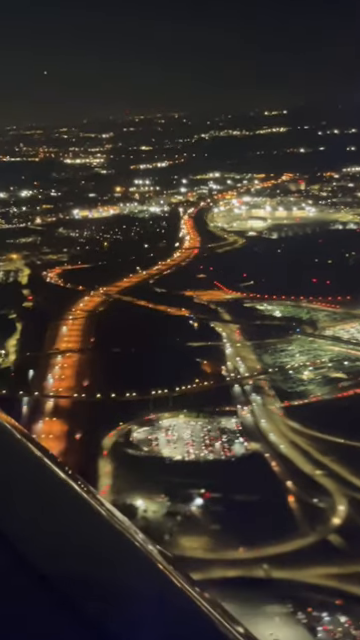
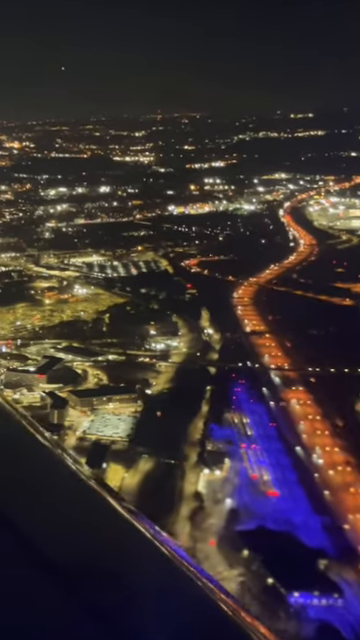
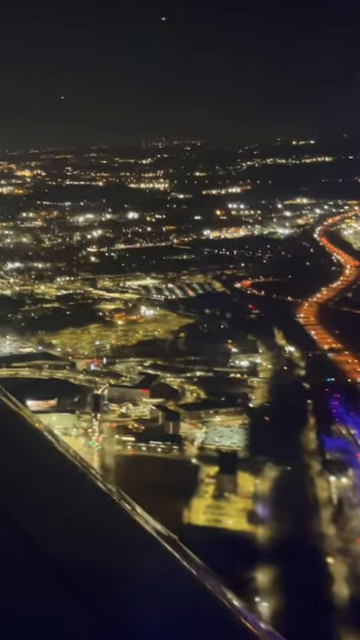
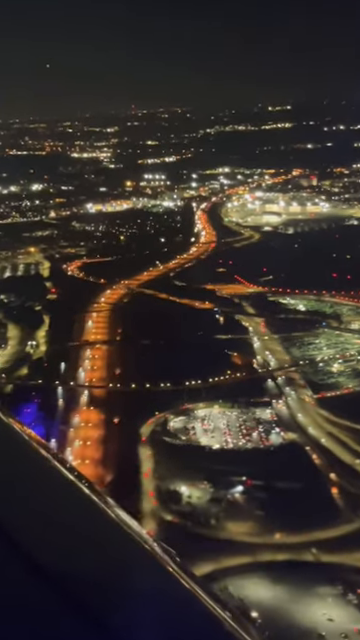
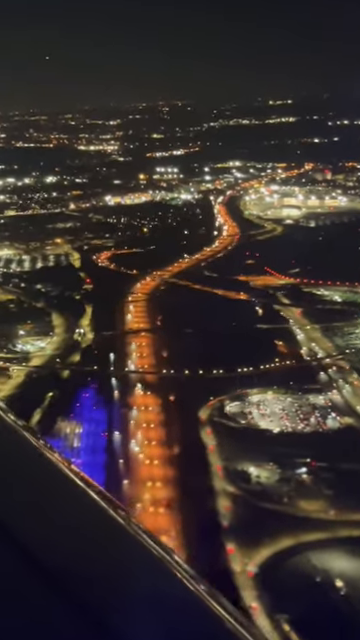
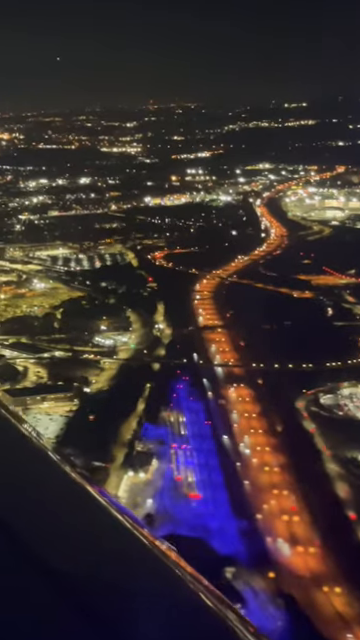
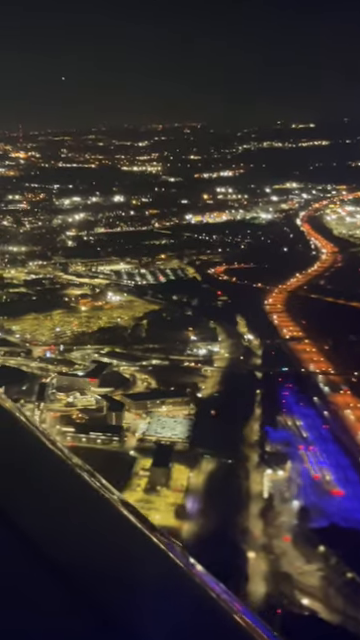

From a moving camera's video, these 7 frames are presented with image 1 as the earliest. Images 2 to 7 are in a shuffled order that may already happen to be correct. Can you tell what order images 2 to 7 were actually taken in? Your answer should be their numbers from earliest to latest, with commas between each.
4, 5, 6, 2, 7, 3
